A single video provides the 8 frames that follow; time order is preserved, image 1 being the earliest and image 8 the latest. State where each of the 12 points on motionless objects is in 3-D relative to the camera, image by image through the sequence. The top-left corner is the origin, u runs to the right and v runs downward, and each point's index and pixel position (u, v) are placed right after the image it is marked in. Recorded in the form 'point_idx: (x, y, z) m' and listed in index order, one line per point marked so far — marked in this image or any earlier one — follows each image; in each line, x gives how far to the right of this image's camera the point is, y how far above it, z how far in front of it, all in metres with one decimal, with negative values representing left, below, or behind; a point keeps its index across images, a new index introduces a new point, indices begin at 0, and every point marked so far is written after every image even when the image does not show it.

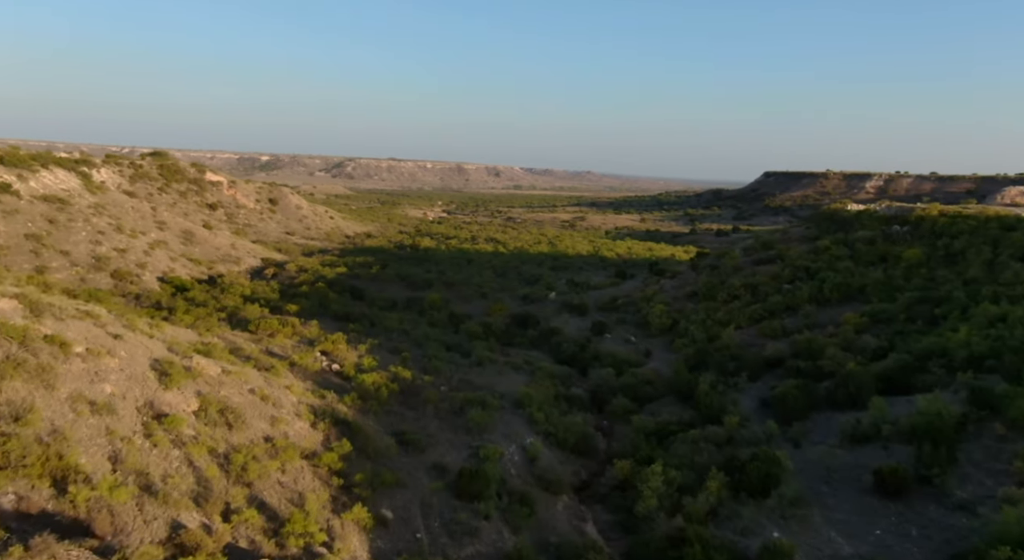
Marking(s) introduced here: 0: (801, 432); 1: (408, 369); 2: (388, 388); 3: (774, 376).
0: (+5.2, -2.8, +13.4) m
1: (-2.5, -2.2, +17.6) m
2: (-2.6, -2.3, +15.6) m
3: (+6.1, -2.3, +17.4) m
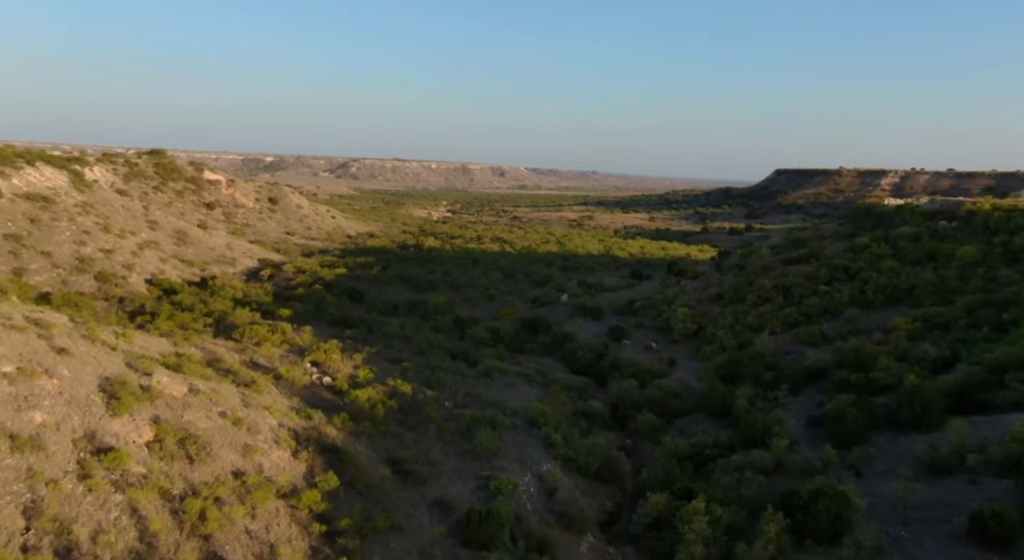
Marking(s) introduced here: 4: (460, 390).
0: (+5.4, -2.8, +11.5) m
1: (-2.2, -2.2, +15.8) m
2: (-2.4, -2.4, +13.7) m
3: (+6.4, -2.3, +15.5) m
4: (-1.1, -2.4, +16.0) m
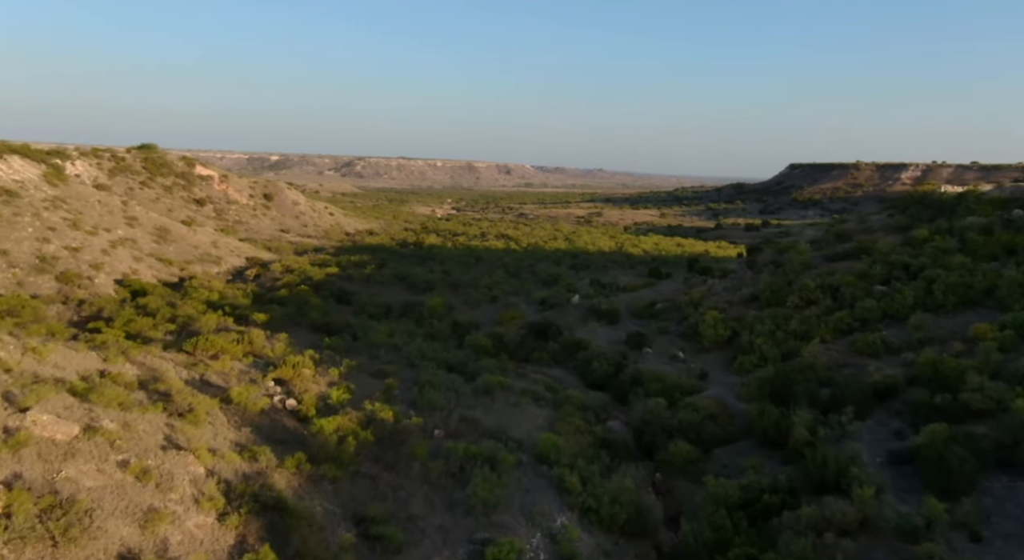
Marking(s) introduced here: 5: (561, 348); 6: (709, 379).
0: (+5.5, -2.8, +8.7) m
1: (-2.1, -2.2, +13.0) m
2: (-2.3, -2.4, +11.0) m
3: (+6.5, -2.3, +12.7) m
4: (-1.0, -2.4, +13.3) m
5: (+1.3, -1.9, +19.9) m
6: (+4.4, -2.2, +16.5) m
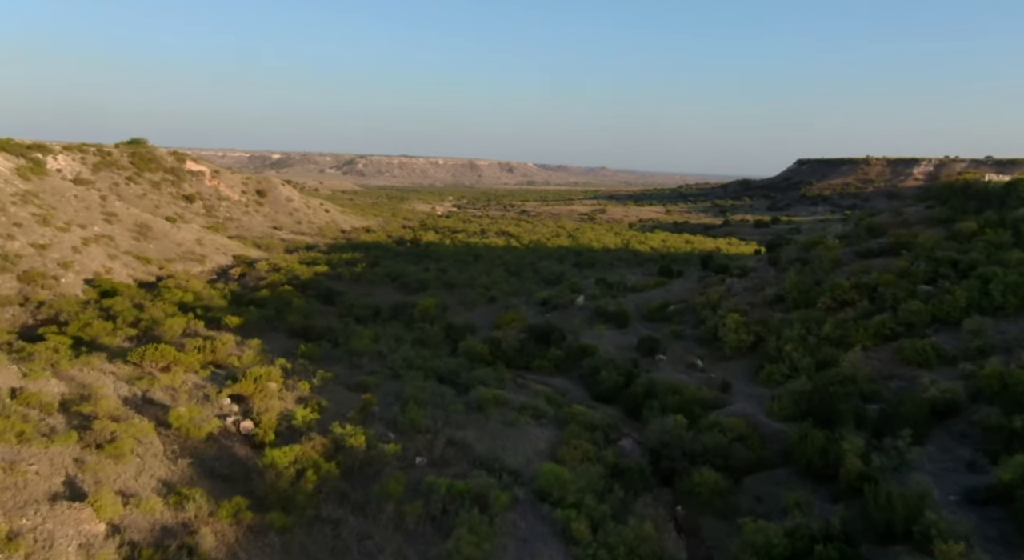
0: (+5.4, -2.8, +6.7) m
1: (-2.2, -2.2, +11.1) m
2: (-2.4, -2.4, +9.0) m
3: (+6.4, -2.3, +10.7) m
4: (-1.1, -2.4, +11.3) m
5: (+1.3, -1.8, +18.0) m
6: (+4.3, -2.2, +14.5) m
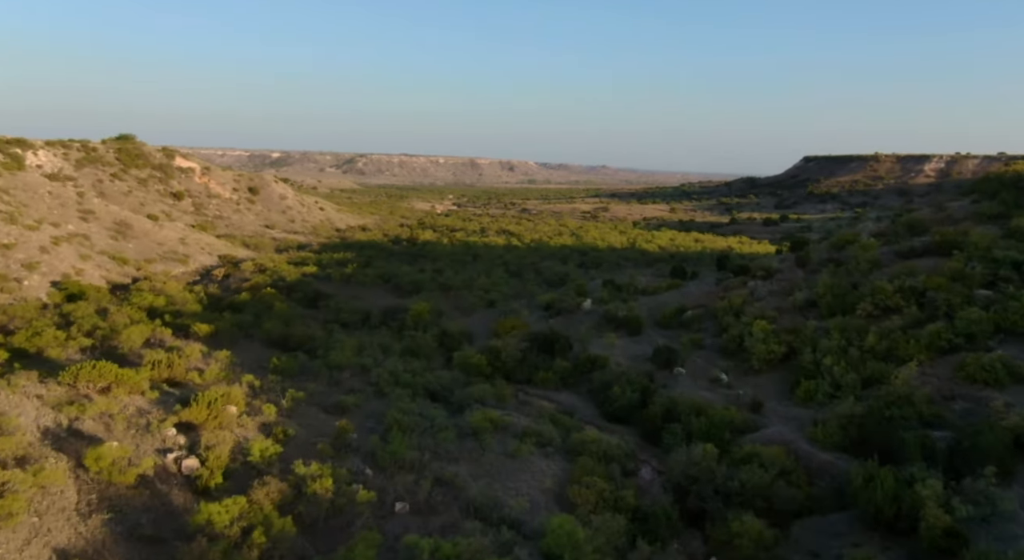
0: (+5.4, -2.9, +4.9) m
1: (-2.2, -2.3, +9.2) m
2: (-2.4, -2.5, +7.2) m
3: (+6.4, -2.3, +8.8) m
4: (-1.1, -2.5, +9.5) m
5: (+1.3, -1.9, +16.1) m
6: (+4.3, -2.3, +12.7) m
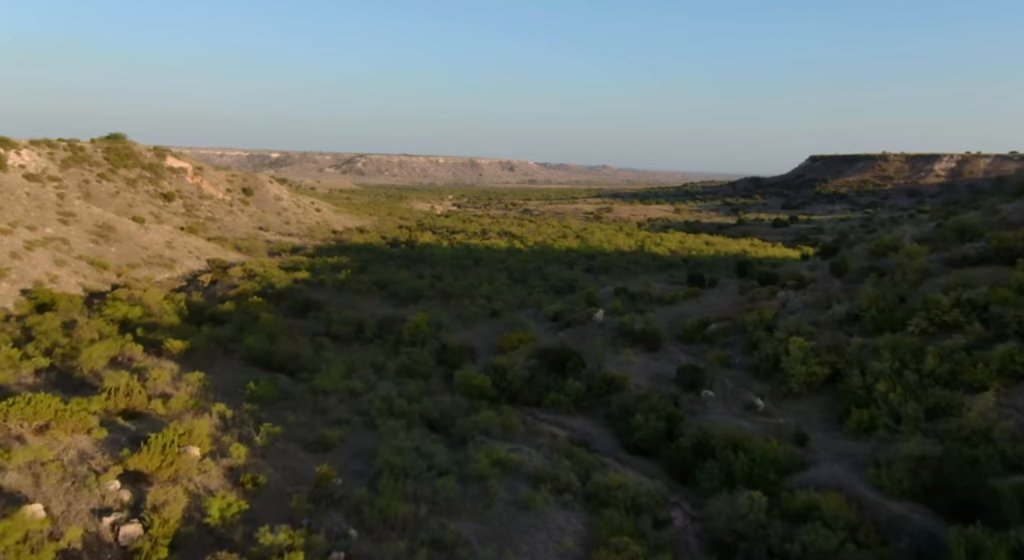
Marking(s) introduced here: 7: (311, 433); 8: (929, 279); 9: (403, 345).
0: (+5.6, -3.1, +3.2) m
1: (-2.0, -2.5, +7.6) m
2: (-2.2, -2.7, +5.5) m
3: (+6.5, -2.5, +7.2) m
4: (-0.9, -2.7, +7.8) m
5: (+1.4, -2.1, +14.5) m
6: (+4.5, -2.5, +11.0) m
7: (-2.9, -2.2, +10.9) m
8: (+8.0, 0.0, +14.2) m
9: (-2.5, -1.5, +17.5) m
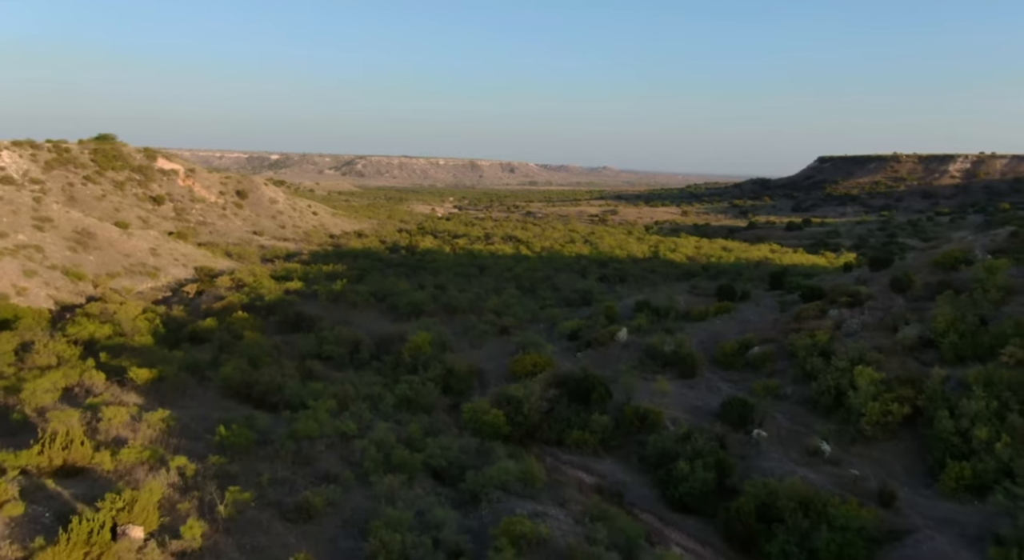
0: (+5.8, -3.4, +1.2) m
1: (-1.8, -2.8, +5.6) m
2: (-1.9, -3.0, +3.5) m
3: (+6.8, -2.9, +5.2) m
4: (-0.7, -3.0, +5.8) m
5: (+1.7, -2.5, +12.5) m
6: (+4.8, -2.8, +9.0) m
7: (-2.6, -2.5, +8.9) m
8: (+8.3, -0.3, +12.2) m
9: (-2.2, -1.8, +15.5) m
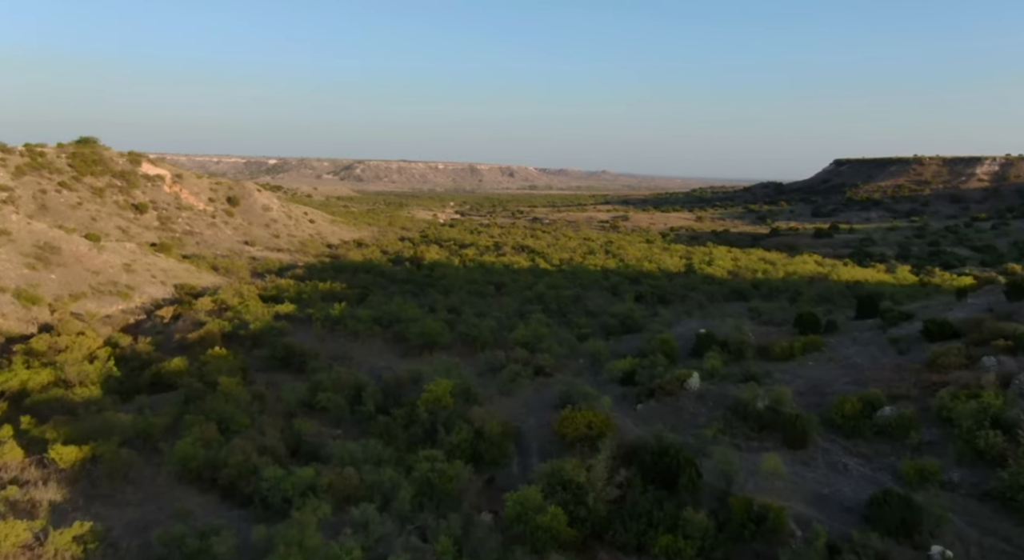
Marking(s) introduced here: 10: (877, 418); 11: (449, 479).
0: (+6.6, -3.9, -2.3) m
1: (-1.0, -3.4, +2.1) m
2: (-1.1, -3.5, 0.0) m
3: (+7.6, -3.4, +1.7) m
4: (+0.1, -3.5, +2.3) m
5: (+2.5, -3.0, +9.0) m
6: (+5.6, -3.3, +5.5) m
7: (-1.9, -3.1, +5.4) m
8: (+9.0, -0.8, +8.8) m
9: (-1.5, -2.4, +12.0) m
10: (+5.4, -2.0, +10.9) m
11: (-0.8, -2.6, +10.1) m
